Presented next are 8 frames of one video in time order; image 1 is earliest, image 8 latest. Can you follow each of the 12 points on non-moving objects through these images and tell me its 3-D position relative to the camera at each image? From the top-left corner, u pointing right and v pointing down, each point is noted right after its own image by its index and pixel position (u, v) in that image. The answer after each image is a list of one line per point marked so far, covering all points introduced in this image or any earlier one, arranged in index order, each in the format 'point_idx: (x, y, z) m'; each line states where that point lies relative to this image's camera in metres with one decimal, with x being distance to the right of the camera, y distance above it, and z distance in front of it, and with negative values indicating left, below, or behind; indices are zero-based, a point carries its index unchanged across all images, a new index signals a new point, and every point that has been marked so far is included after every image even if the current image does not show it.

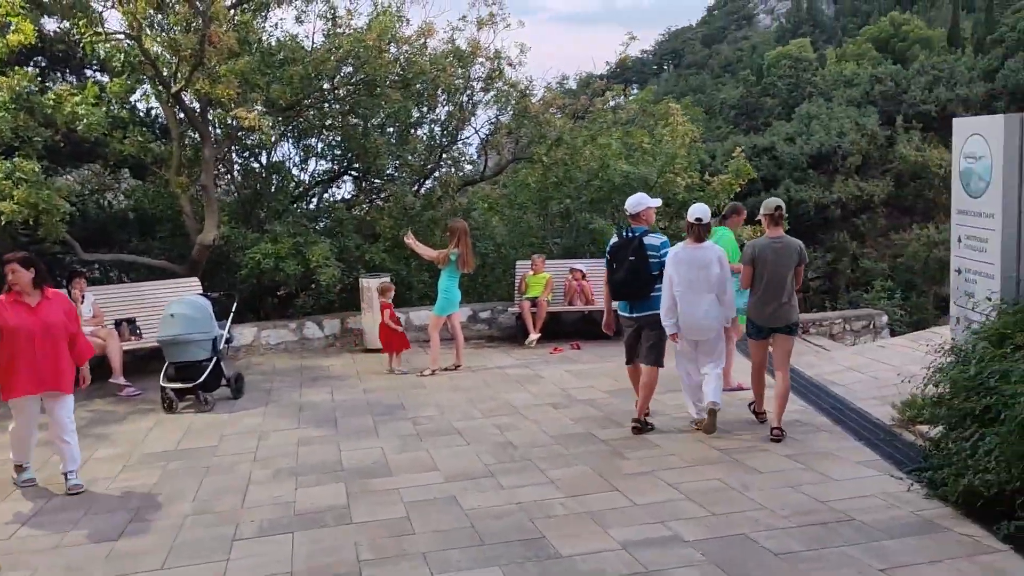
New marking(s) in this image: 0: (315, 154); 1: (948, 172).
0: (-2.5, +1.7, +10.0) m
1: (+7.7, +2.0, +14.0) m
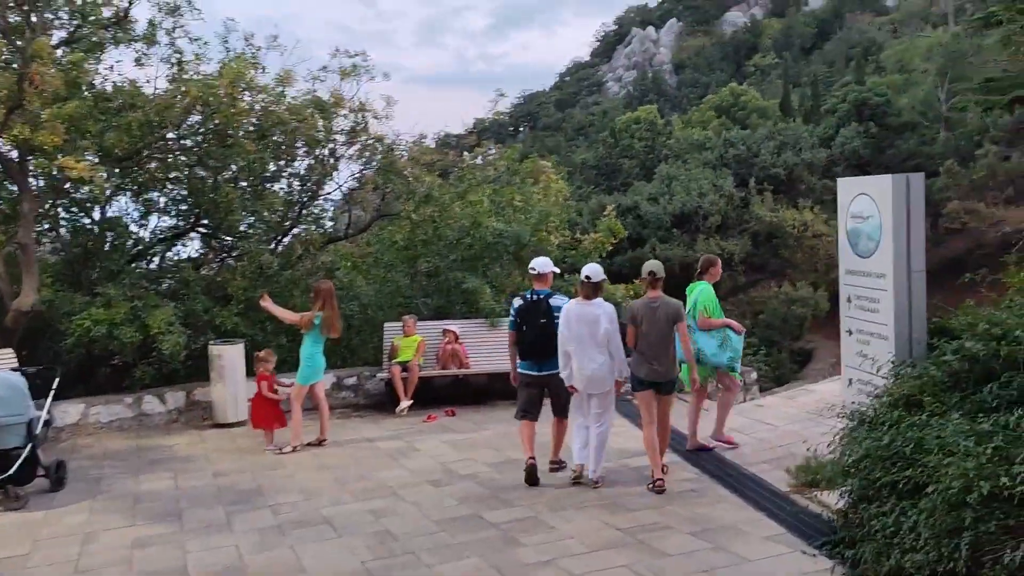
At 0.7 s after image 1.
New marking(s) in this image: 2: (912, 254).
0: (-4.0, +0.9, +9.0) m
1: (+5.3, +1.1, +14.7) m
2: (+2.1, +0.2, +4.1) m
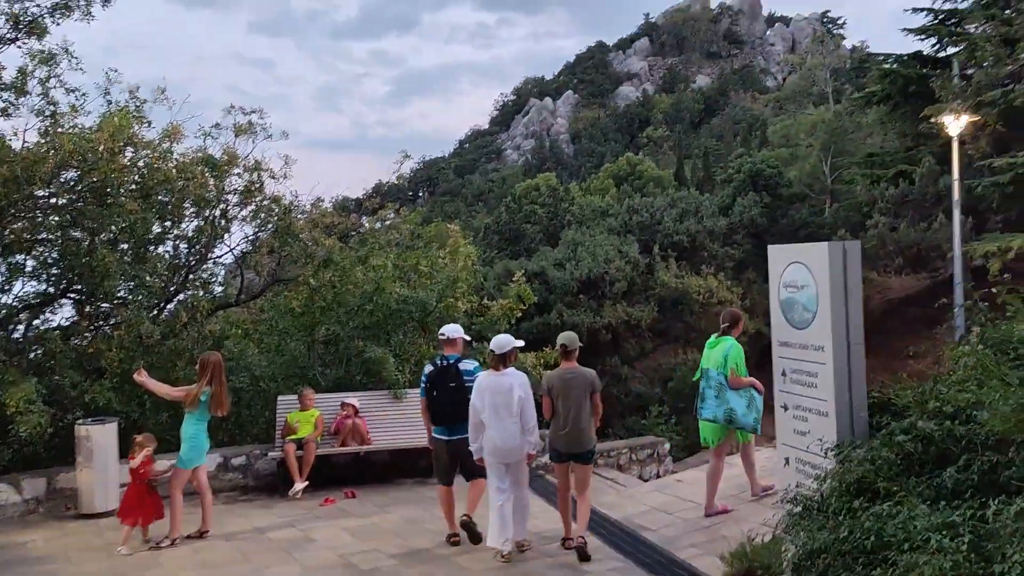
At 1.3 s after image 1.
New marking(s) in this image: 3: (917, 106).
0: (-5.0, +0.1, +8.1) m
1: (+3.5, -0.2, +14.9) m
2: (+1.7, -0.2, +3.9) m
3: (+8.7, +3.8, +16.9) m
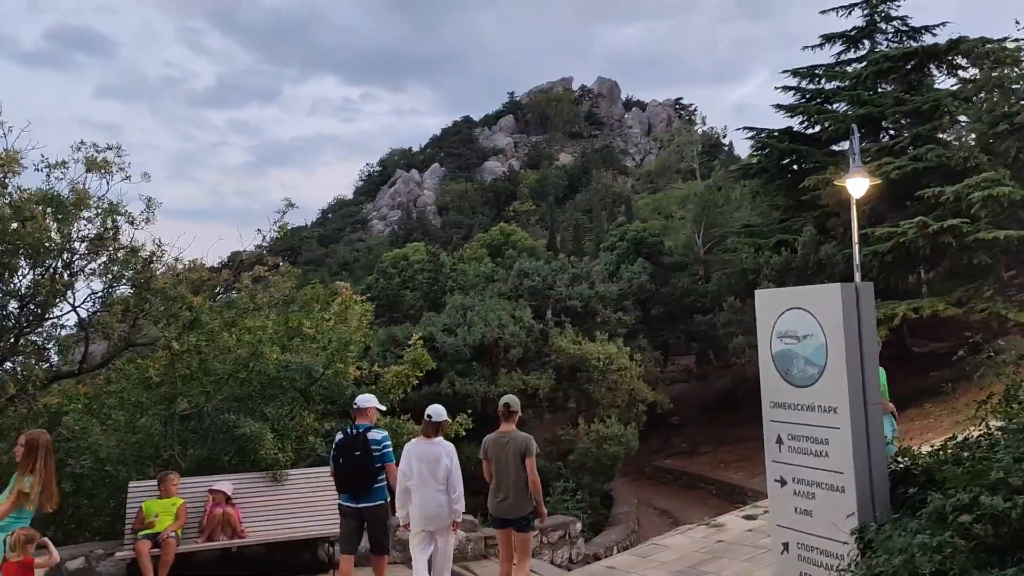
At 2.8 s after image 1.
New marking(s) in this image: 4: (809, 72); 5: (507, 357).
0: (-5.8, -0.4, +6.3) m
1: (+1.5, -1.4, +14.4) m
2: (+1.5, -0.4, +3.4) m
3: (+6.2, +2.3, +17.6) m
4: (+6.7, +5.0, +18.1) m
5: (-0.1, -1.1, +12.7) m
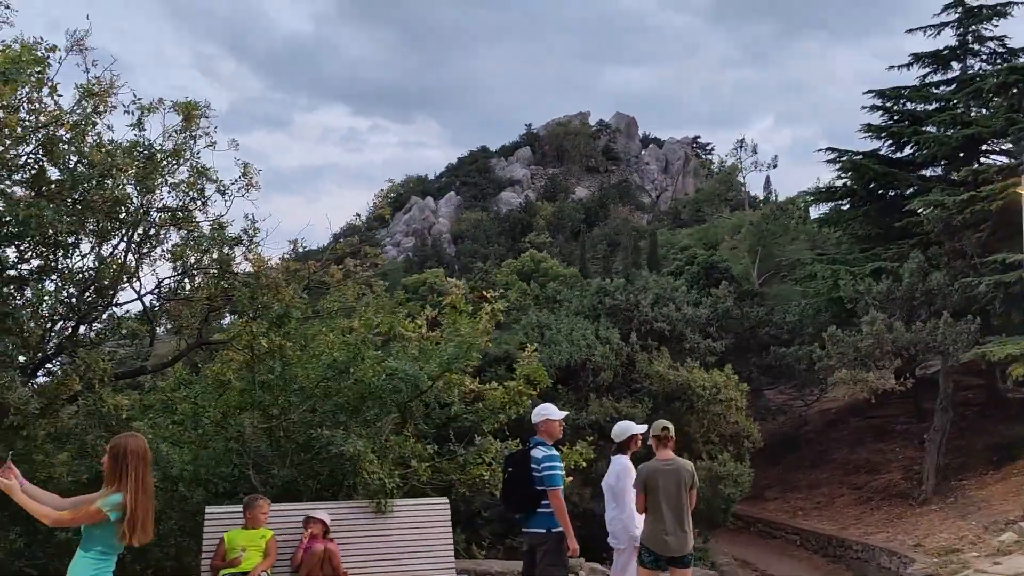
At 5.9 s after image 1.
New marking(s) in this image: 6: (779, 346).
0: (-4.5, -0.1, +5.1) m
1: (+2.7, -1.8, +13.1) m
2: (+2.8, -0.3, +2.1) m
3: (+7.5, +1.6, +16.4) m
4: (+8.2, +4.2, +17.0) m
5: (+1.2, -1.3, +11.3) m
6: (+5.4, -1.2, +16.2) m
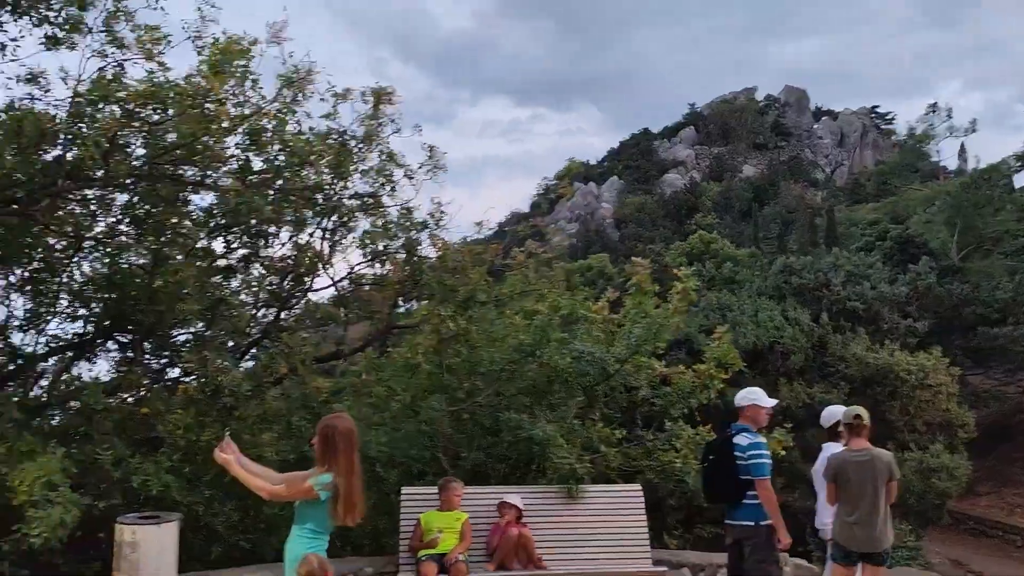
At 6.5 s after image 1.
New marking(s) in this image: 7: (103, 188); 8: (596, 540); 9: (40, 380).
0: (-3.2, 0.0, +5.6) m
1: (+5.5, -1.4, +12.0) m
2: (+3.3, -0.1, +1.2) m
3: (+10.8, +2.1, +14.3) m
4: (+11.6, +4.7, +14.7) m
5: (+3.7, -1.1, +10.6) m
6: (+8.8, -0.7, +14.5) m
7: (-2.9, +0.7, +5.7) m
8: (+0.7, -1.9, +5.9) m
9: (-3.4, -0.6, +5.5) m
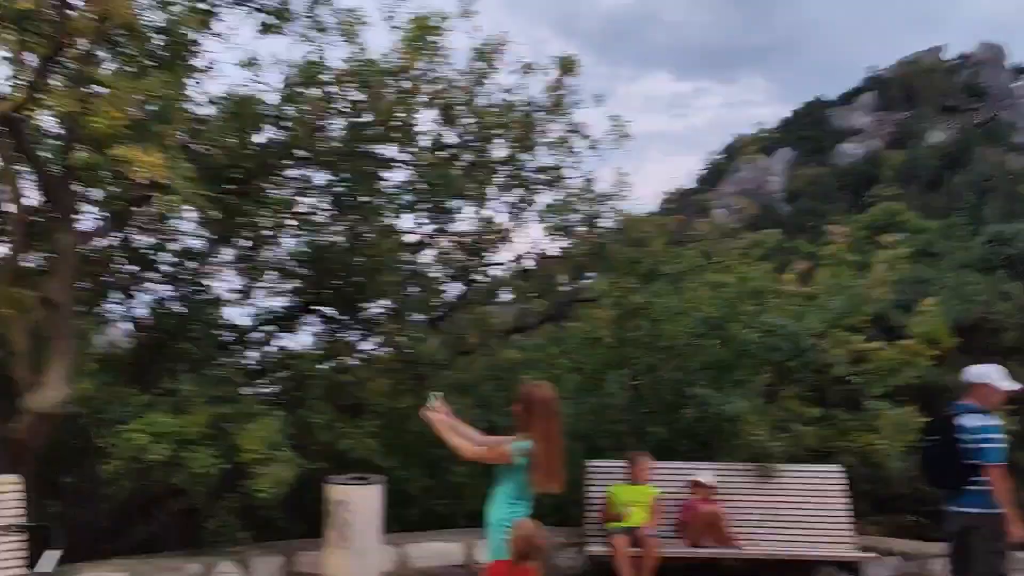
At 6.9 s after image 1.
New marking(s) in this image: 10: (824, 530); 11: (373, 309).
0: (-1.9, +0.1, +6.0) m
1: (+8.0, -1.0, +10.6) m
2: (+3.7, 0.0, +0.4) m
3: (+13.6, +2.7, +11.7) m
4: (+14.4, +5.3, +11.9) m
5: (+5.9, -0.7, +9.6) m
6: (+11.7, -0.2, +12.4) m
7: (-1.5, +0.9, +6.0) m
8: (+2.0, -1.6, +5.6) m
9: (-2.0, -0.5, +6.0) m
10: (+2.2, -1.7, +5.6) m
11: (-1.0, -0.1, +6.1) m
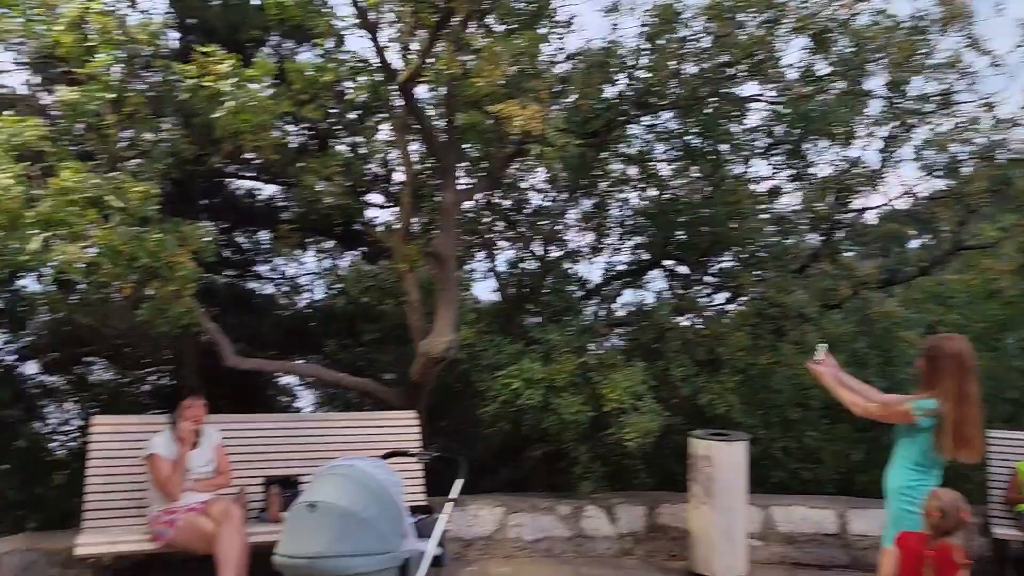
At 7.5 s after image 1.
0: (+0.8, +0.5, +6.1) m
1: (+11.7, -0.3, +6.7) m
2: (+3.8, +0.1, -1.2) m
3: (+17.2, +3.4, +5.4) m
4: (+17.9, +6.0, +5.2) m
5: (+9.4, -0.1, +6.5) m
6: (+15.7, +0.5, +6.8) m
7: (+1.1, +1.3, +5.9) m
8: (+4.3, -1.3, +4.3) m
9: (+0.7, -0.1, +6.1) m
10: (+4.4, -1.3, +4.2) m
11: (+1.6, +0.2, +5.9) m
